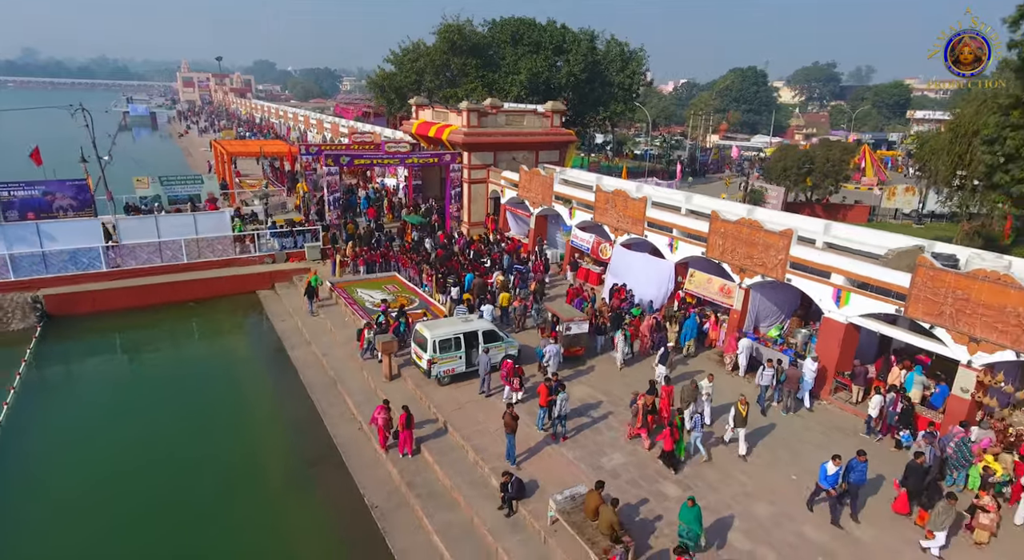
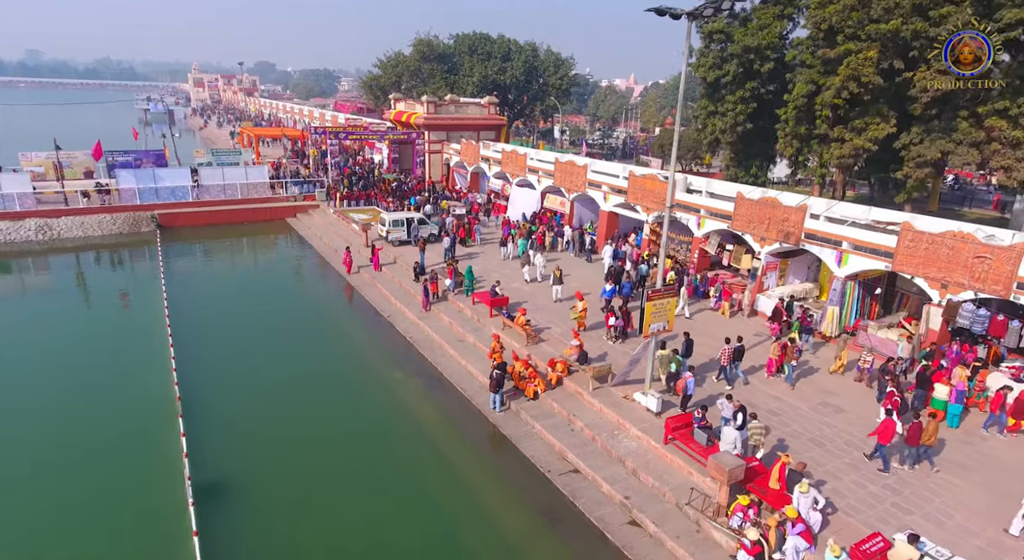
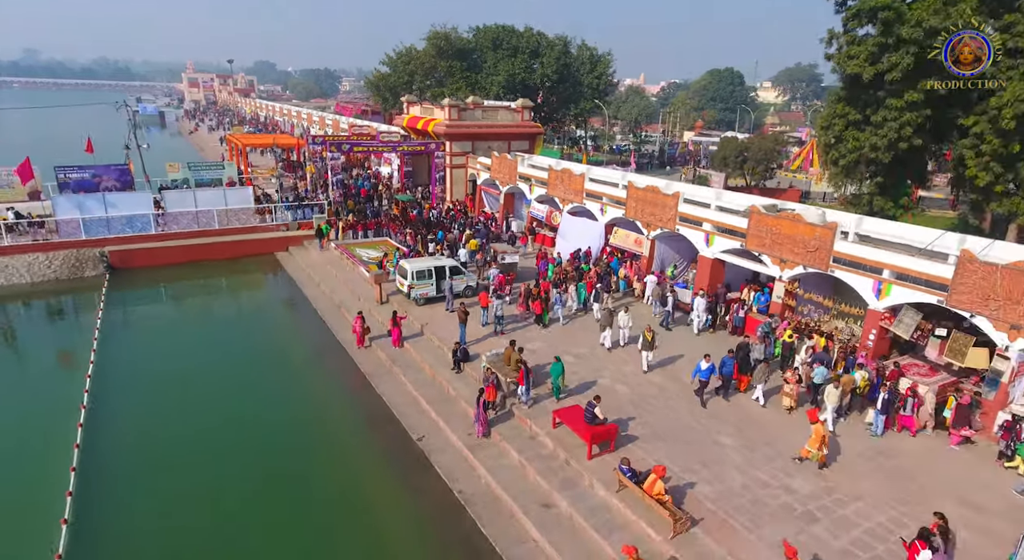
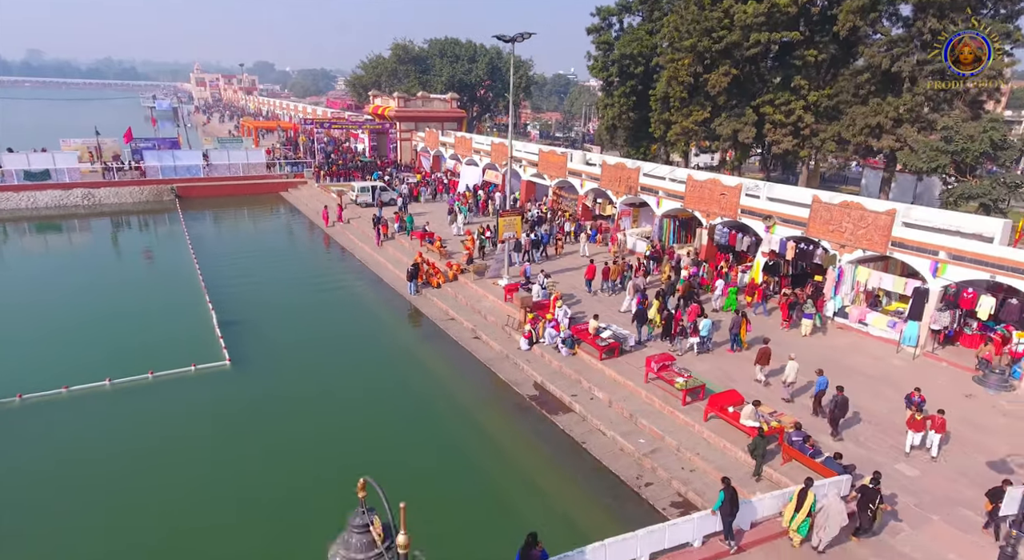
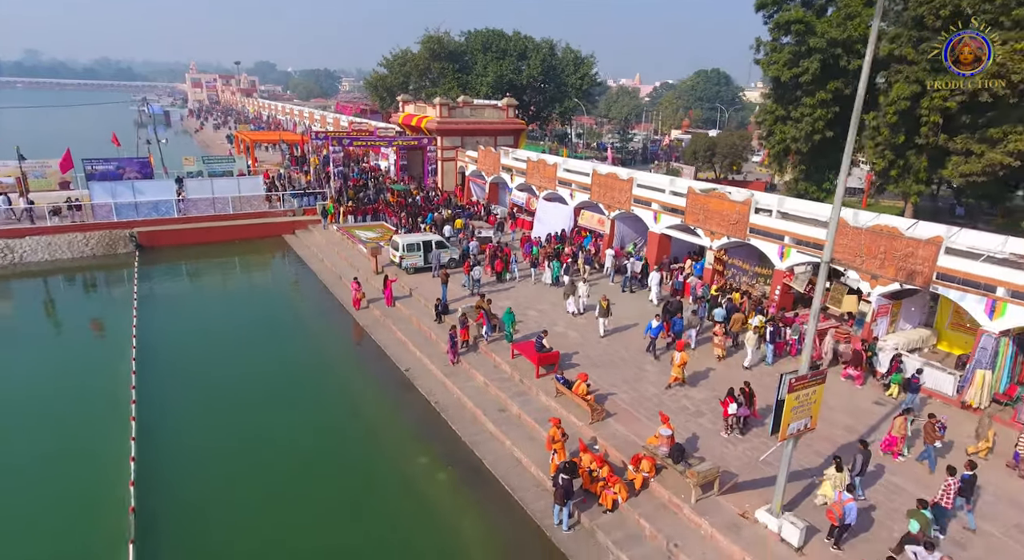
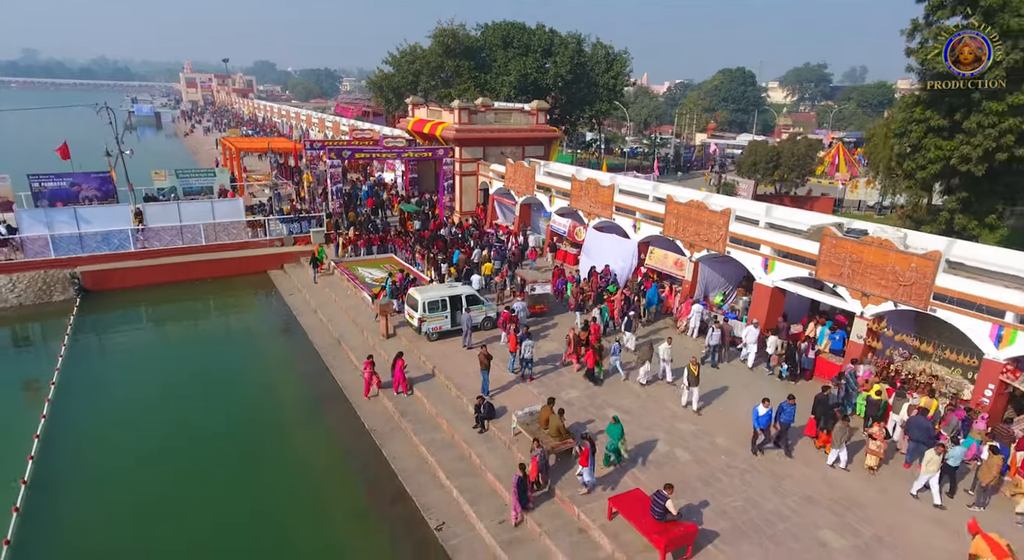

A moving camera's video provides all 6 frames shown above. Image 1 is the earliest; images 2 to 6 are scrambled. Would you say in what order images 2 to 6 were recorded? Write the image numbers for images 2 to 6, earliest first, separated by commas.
6, 3, 5, 2, 4
